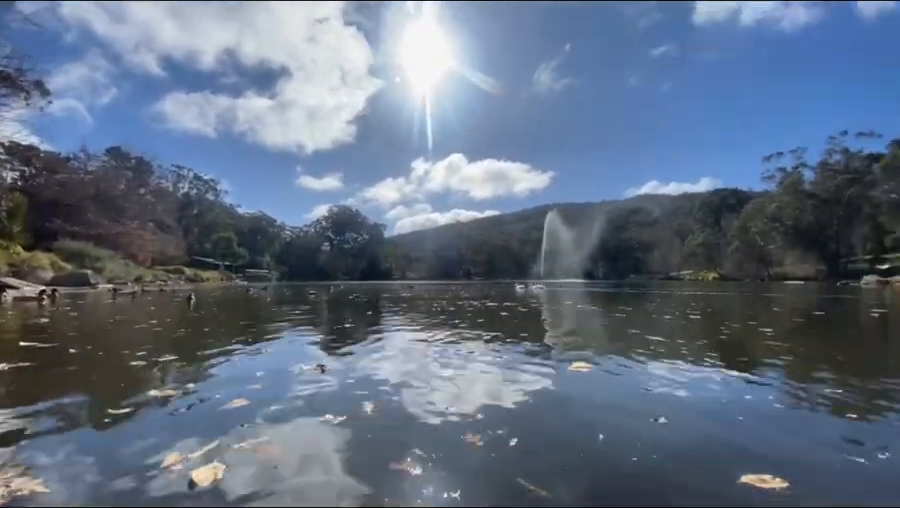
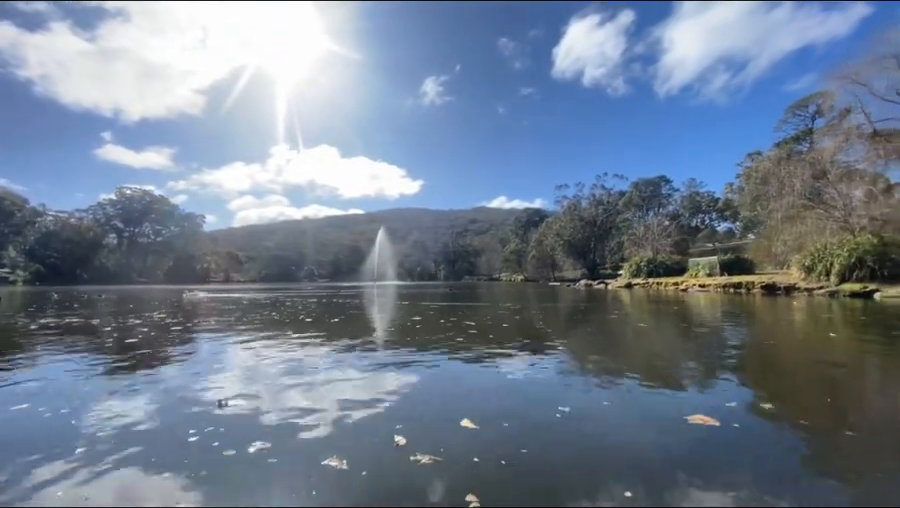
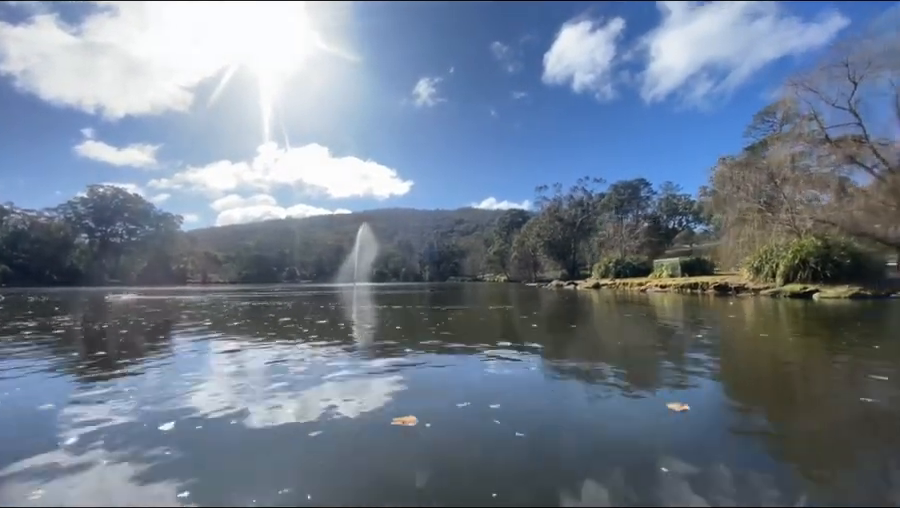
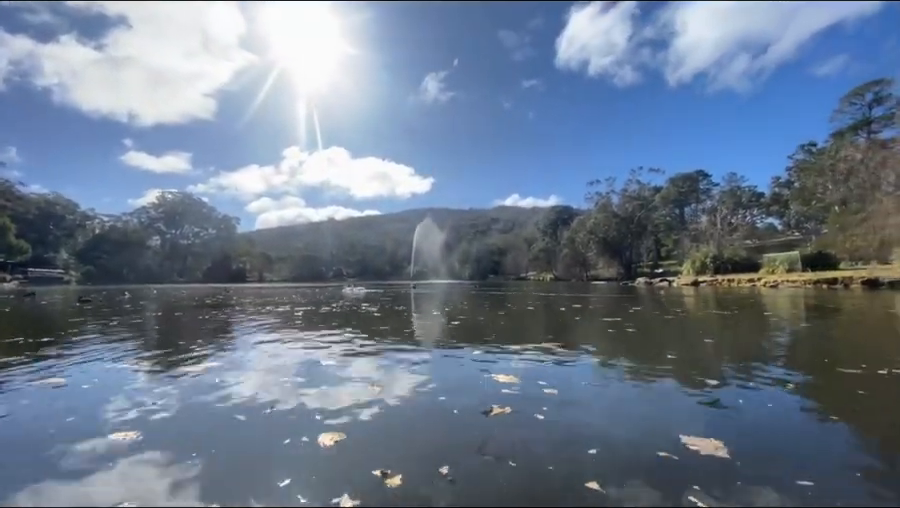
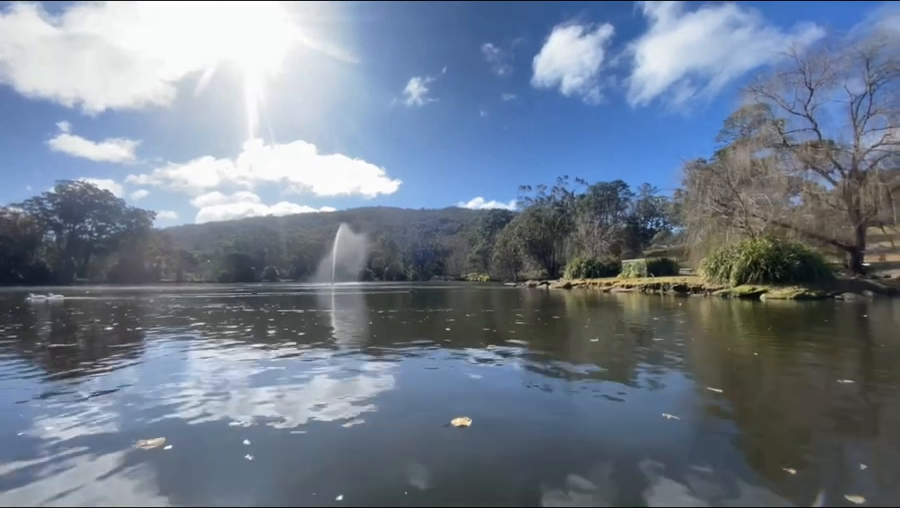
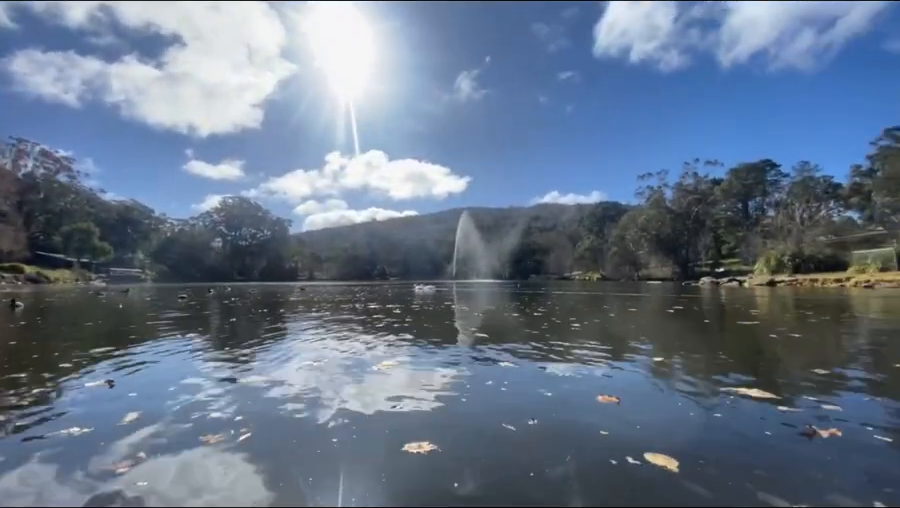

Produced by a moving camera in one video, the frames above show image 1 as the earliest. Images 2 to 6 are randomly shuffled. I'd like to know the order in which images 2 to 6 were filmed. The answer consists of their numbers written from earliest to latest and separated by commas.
6, 4, 2, 3, 5
